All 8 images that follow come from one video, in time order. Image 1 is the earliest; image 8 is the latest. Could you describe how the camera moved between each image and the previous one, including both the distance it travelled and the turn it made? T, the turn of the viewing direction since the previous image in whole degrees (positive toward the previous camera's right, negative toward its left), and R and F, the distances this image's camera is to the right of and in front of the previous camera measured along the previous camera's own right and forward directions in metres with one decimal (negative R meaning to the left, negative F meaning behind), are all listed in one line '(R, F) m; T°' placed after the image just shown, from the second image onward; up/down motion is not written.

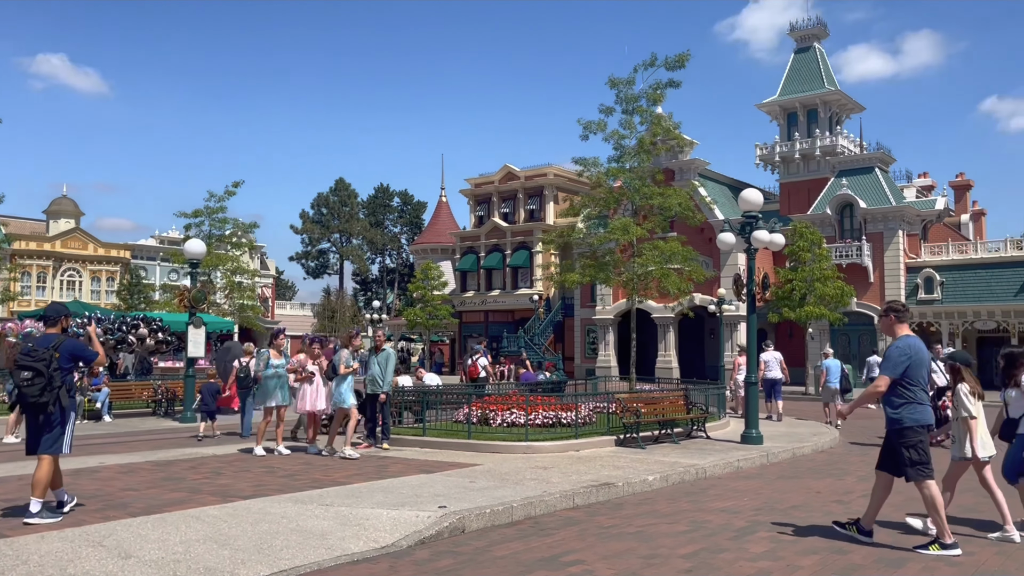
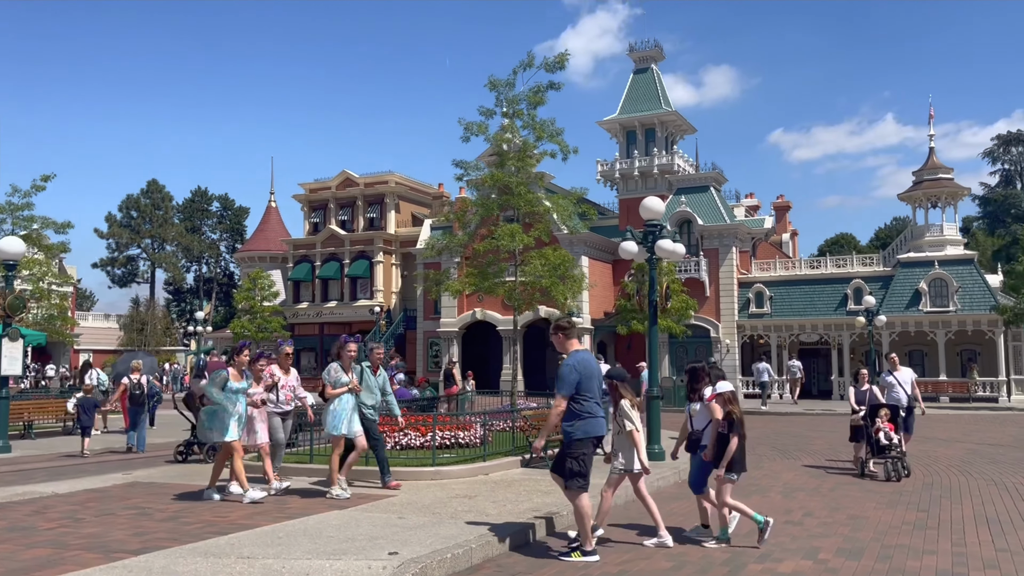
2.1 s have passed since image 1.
(-1.0, +1.1) m; +12°
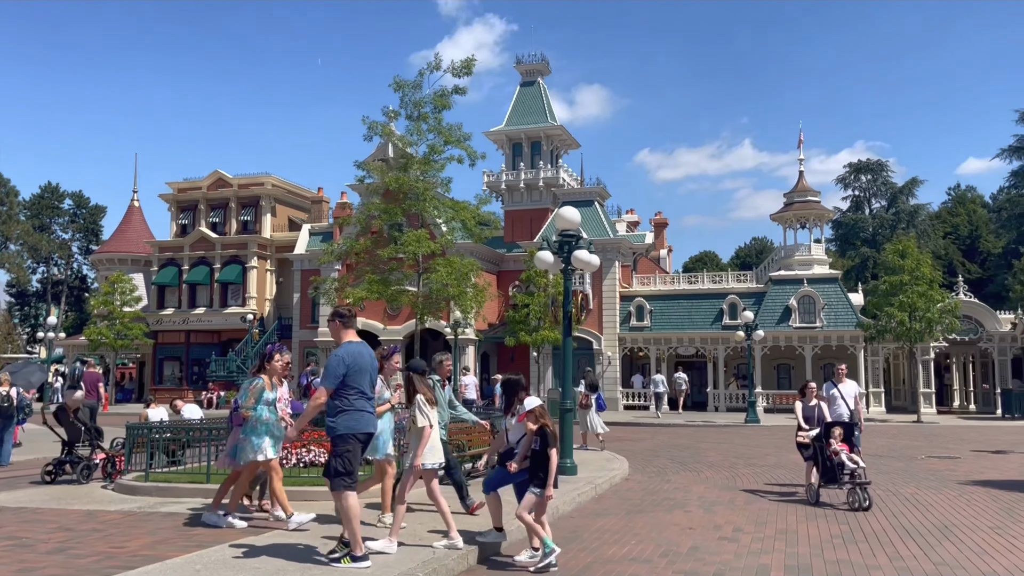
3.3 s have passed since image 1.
(-0.6, +0.5) m; +9°
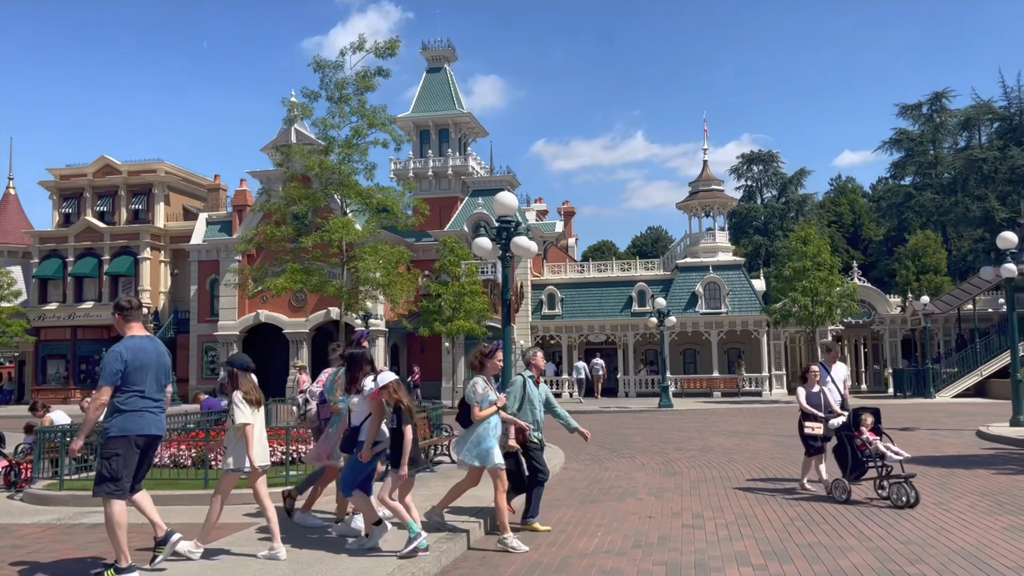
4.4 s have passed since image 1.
(-0.6, +0.4) m; +7°
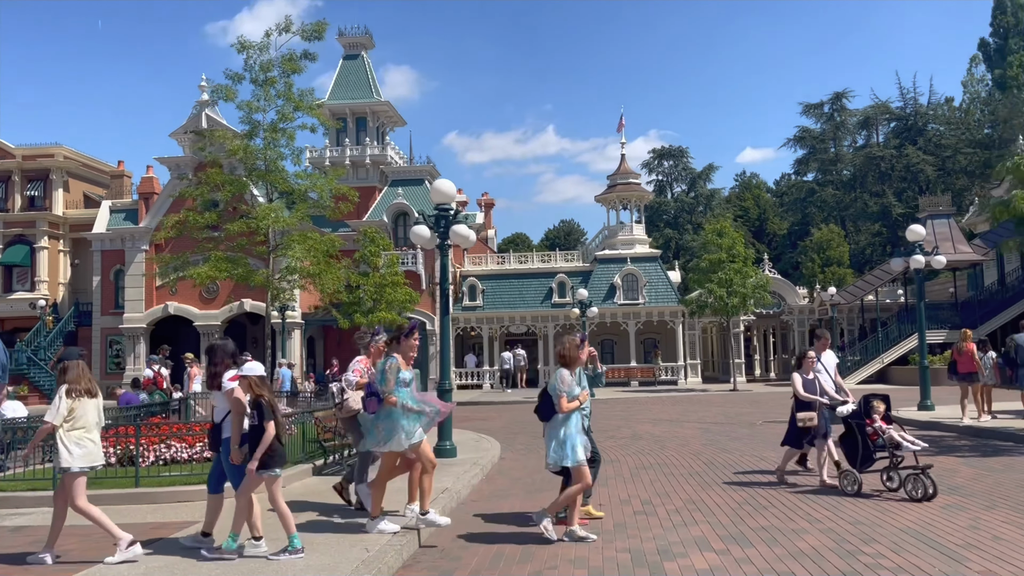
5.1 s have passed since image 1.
(-0.4, +0.2) m; +6°
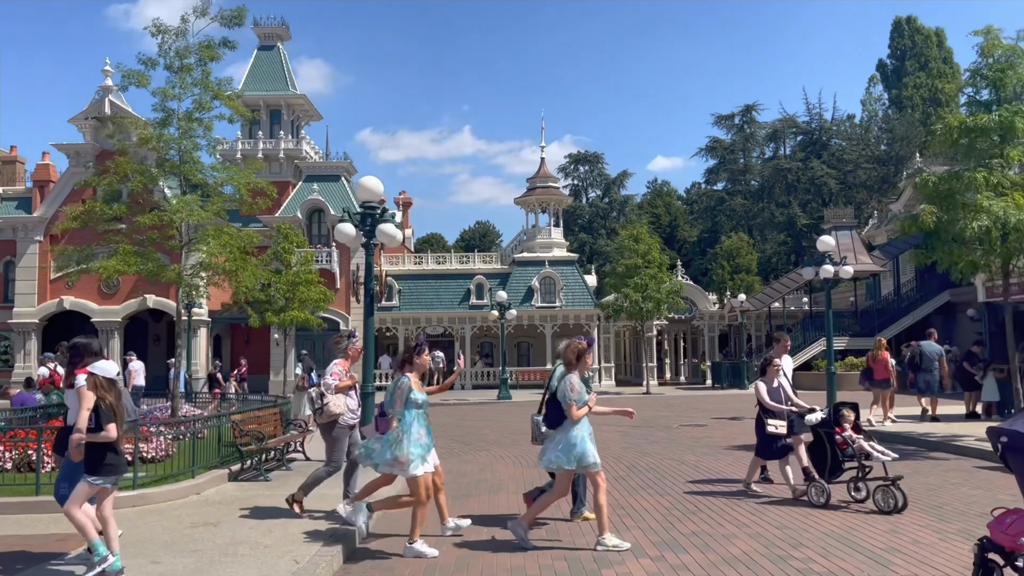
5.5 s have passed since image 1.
(-0.2, +0.2) m; +6°
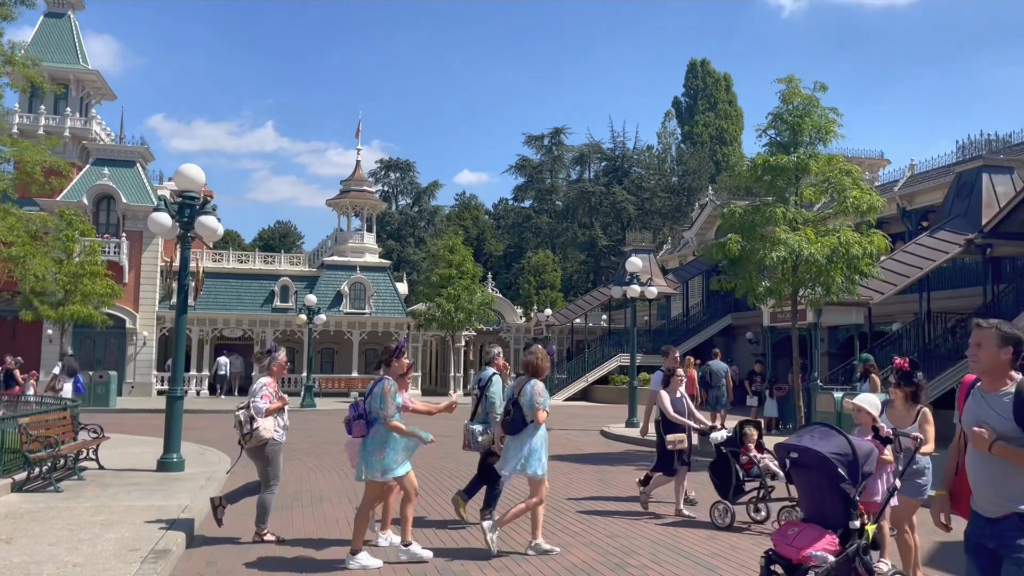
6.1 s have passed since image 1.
(-0.4, +0.2) m; +13°
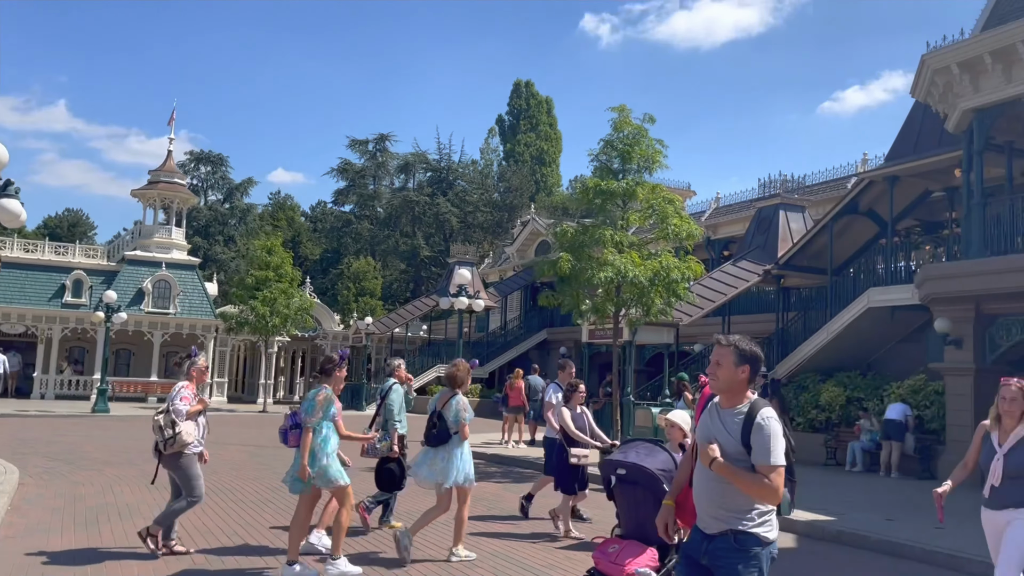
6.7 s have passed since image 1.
(-0.3, +0.1) m; +13°
